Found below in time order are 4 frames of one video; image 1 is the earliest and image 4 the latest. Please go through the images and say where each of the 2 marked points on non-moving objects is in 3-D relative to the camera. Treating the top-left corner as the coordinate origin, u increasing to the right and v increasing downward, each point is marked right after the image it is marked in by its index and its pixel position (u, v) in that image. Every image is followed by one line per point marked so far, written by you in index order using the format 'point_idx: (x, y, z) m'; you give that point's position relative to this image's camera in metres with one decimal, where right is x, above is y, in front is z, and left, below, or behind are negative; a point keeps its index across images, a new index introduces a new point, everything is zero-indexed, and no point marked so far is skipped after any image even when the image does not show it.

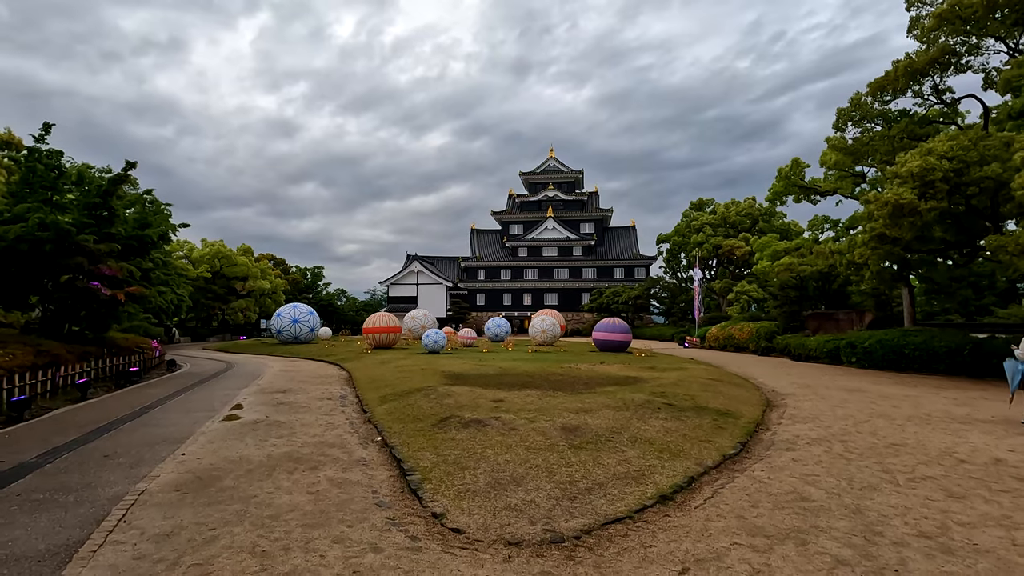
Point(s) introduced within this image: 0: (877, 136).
0: (+13.0, +5.4, +19.2) m
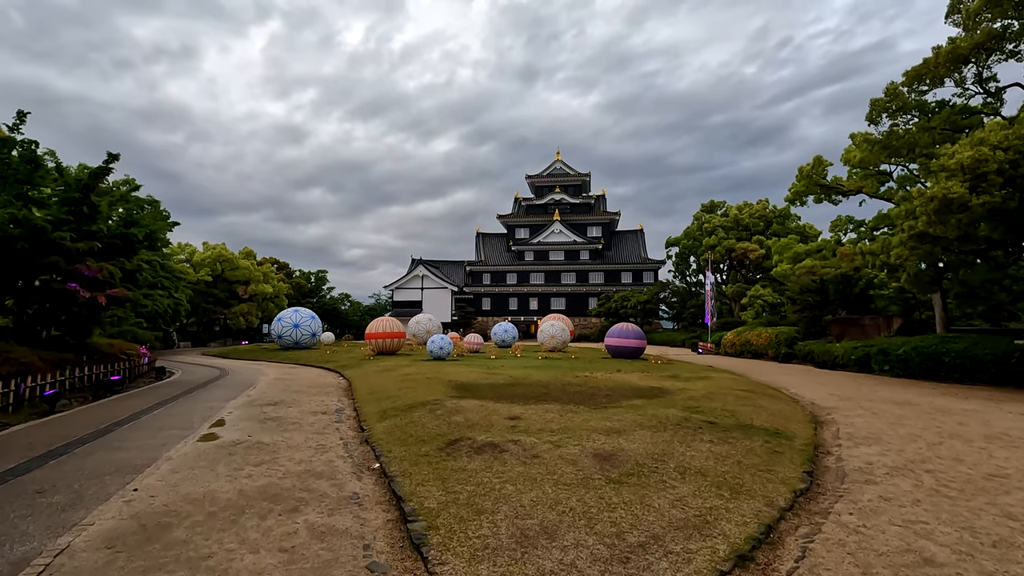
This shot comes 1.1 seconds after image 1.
0: (+13.4, +5.3, +18.0) m
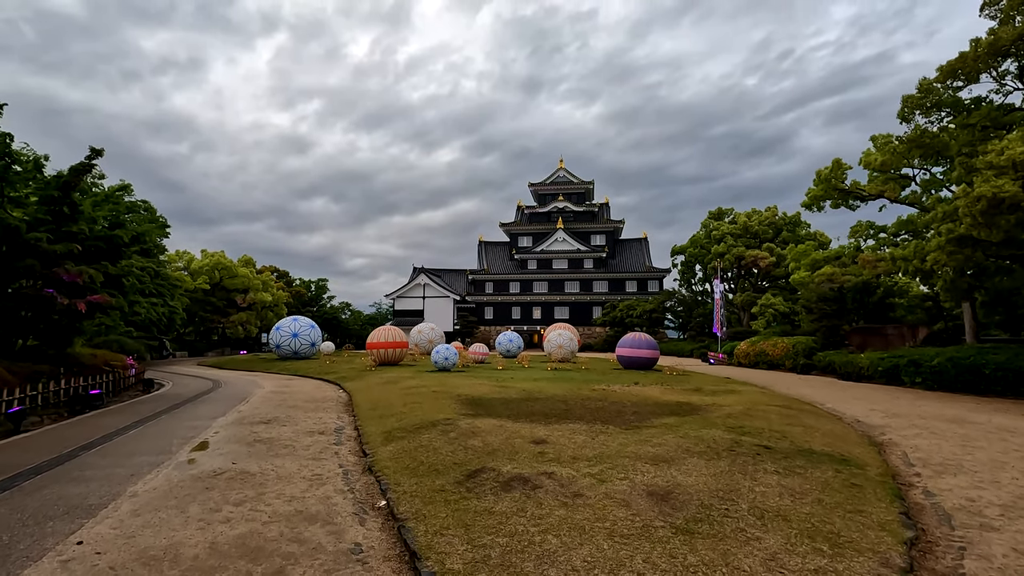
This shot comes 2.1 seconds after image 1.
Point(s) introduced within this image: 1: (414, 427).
0: (+13.7, +5.1, +17.0) m
1: (-1.5, -2.2, +8.5) m
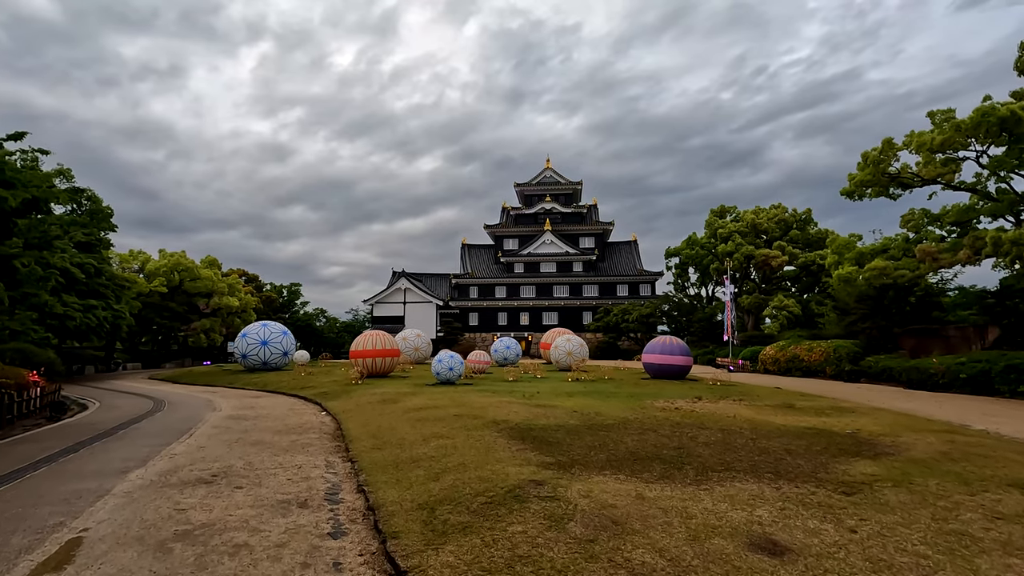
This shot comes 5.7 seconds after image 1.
0: (+14.6, +5.4, +13.8) m
1: (-0.3, -1.8, +4.6) m
